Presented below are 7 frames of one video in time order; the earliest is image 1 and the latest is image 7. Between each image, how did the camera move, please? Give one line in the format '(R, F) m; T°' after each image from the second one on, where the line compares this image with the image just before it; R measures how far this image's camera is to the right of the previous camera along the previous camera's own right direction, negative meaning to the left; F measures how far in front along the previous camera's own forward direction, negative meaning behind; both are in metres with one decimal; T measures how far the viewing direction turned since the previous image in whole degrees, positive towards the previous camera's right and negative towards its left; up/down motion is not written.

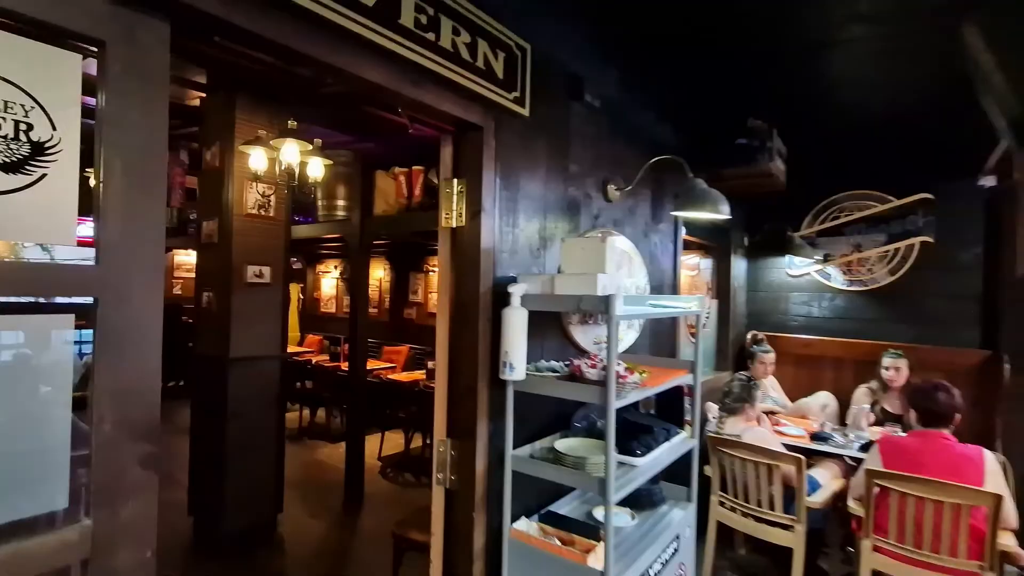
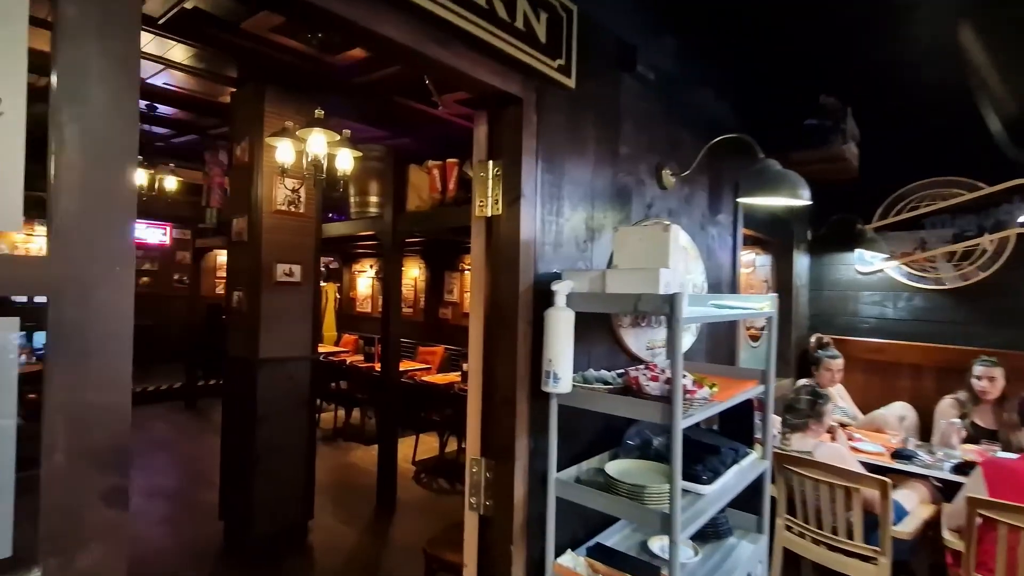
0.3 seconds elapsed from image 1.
(0.0, +0.2) m; -4°
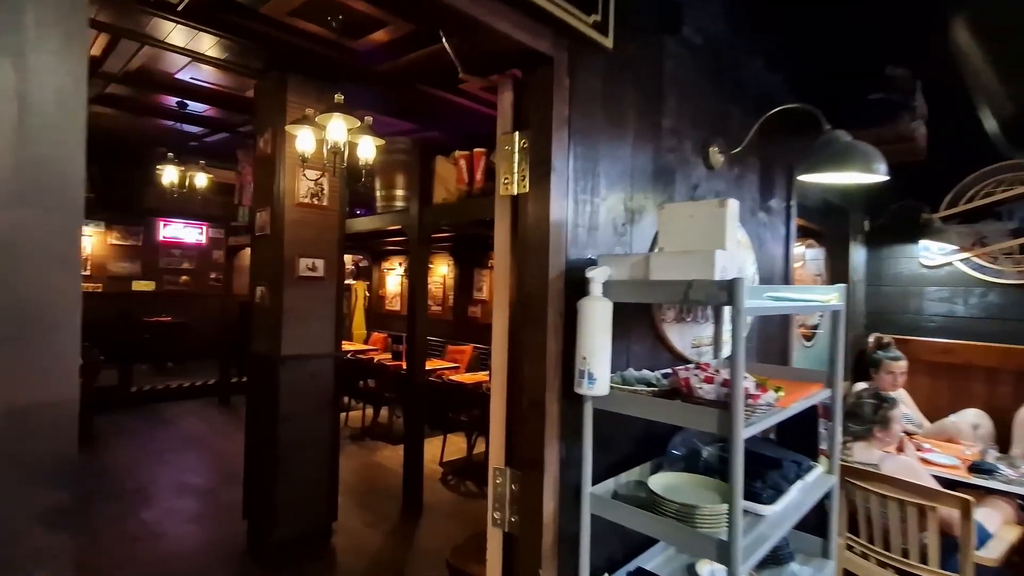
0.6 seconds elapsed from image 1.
(0.0, +0.2) m; -3°
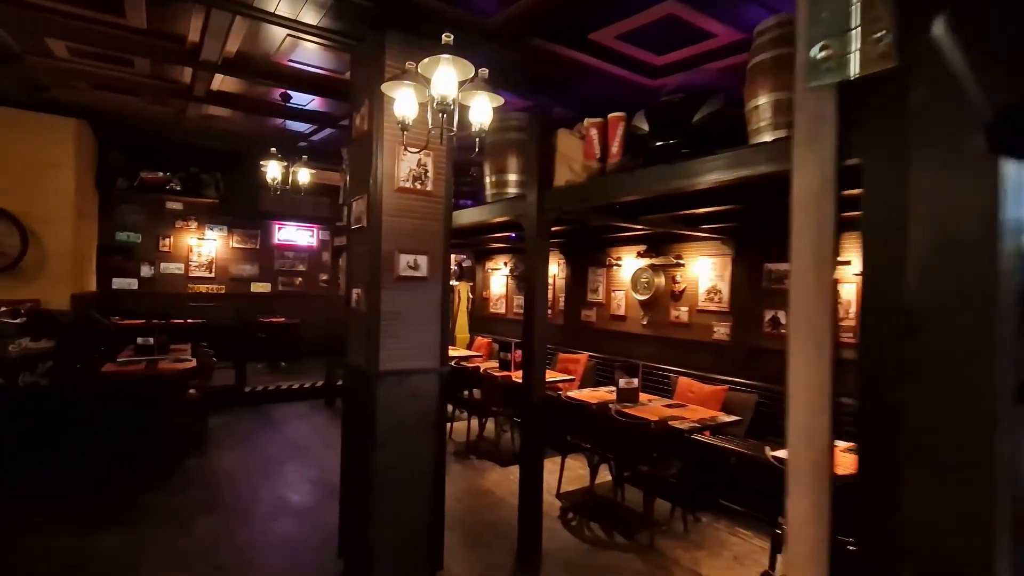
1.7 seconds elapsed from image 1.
(-0.3, +0.7) m; -11°
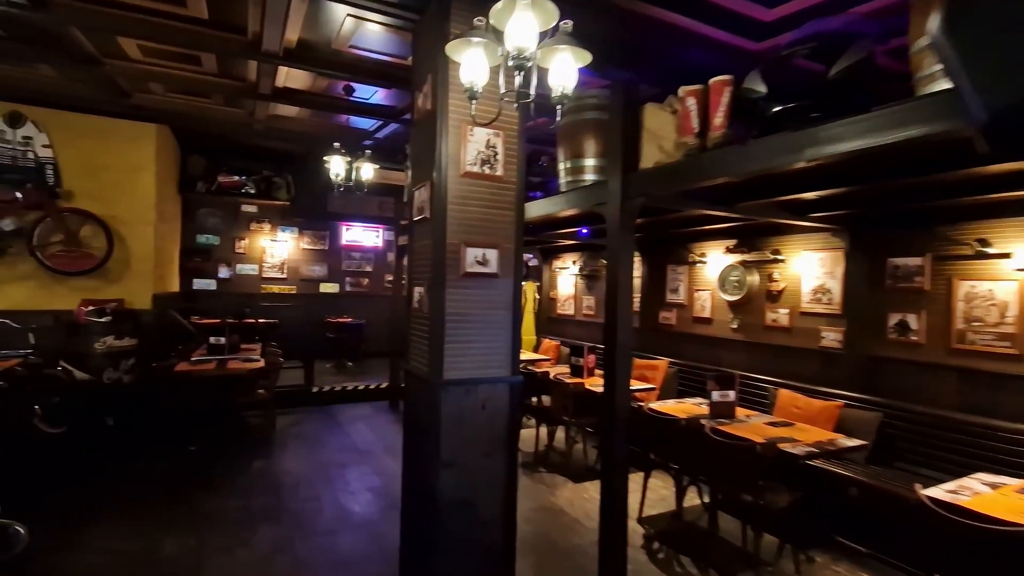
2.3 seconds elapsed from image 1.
(-0.1, +0.4) m; -7°
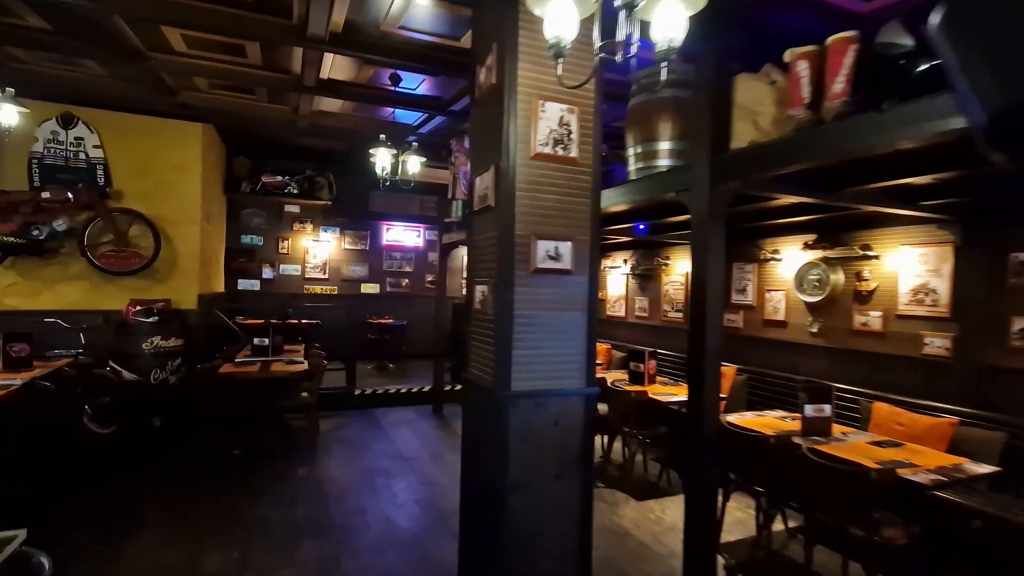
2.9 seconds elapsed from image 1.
(-0.2, +0.3) m; -4°
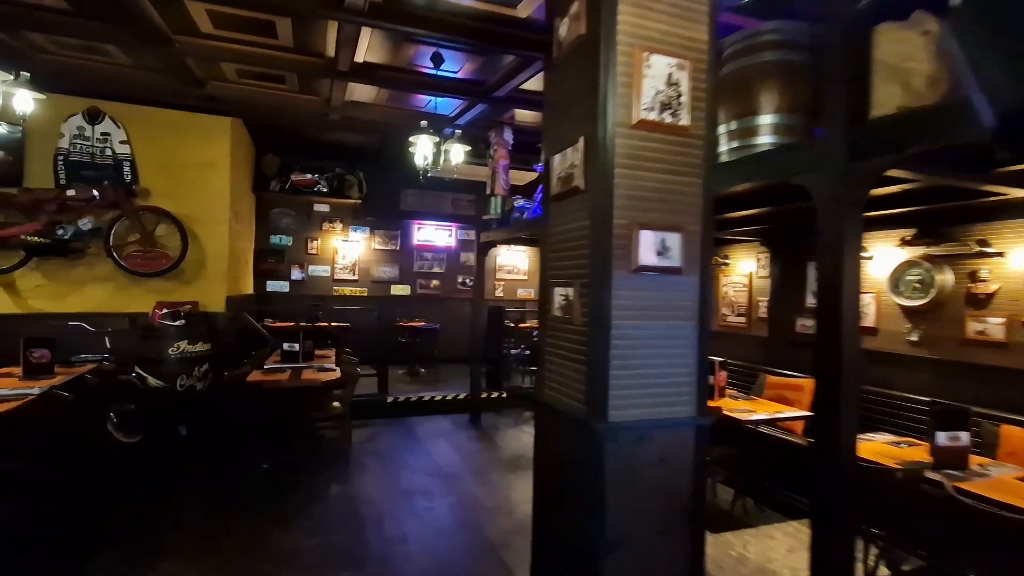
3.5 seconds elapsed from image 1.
(-0.2, +0.4) m; -3°
